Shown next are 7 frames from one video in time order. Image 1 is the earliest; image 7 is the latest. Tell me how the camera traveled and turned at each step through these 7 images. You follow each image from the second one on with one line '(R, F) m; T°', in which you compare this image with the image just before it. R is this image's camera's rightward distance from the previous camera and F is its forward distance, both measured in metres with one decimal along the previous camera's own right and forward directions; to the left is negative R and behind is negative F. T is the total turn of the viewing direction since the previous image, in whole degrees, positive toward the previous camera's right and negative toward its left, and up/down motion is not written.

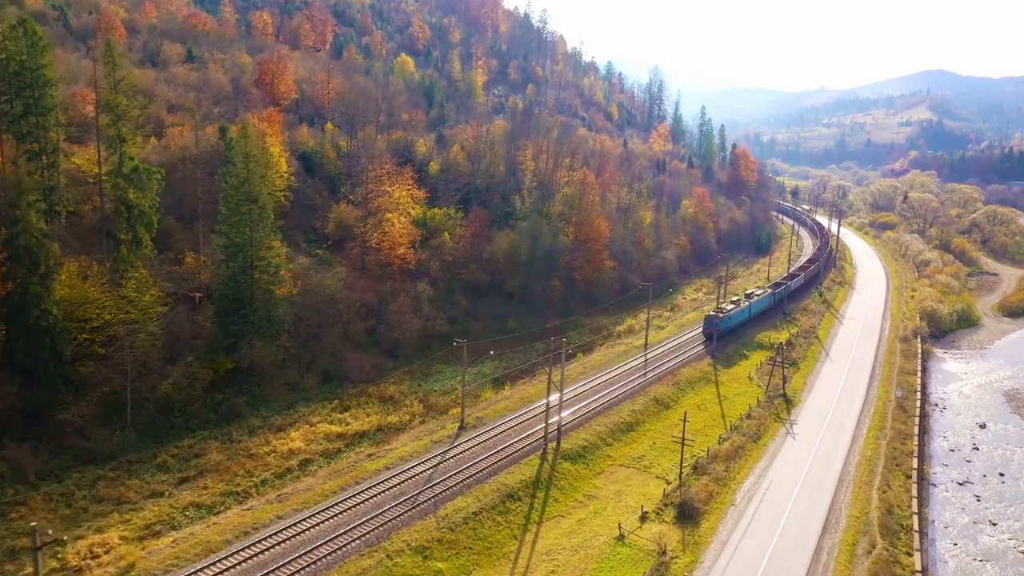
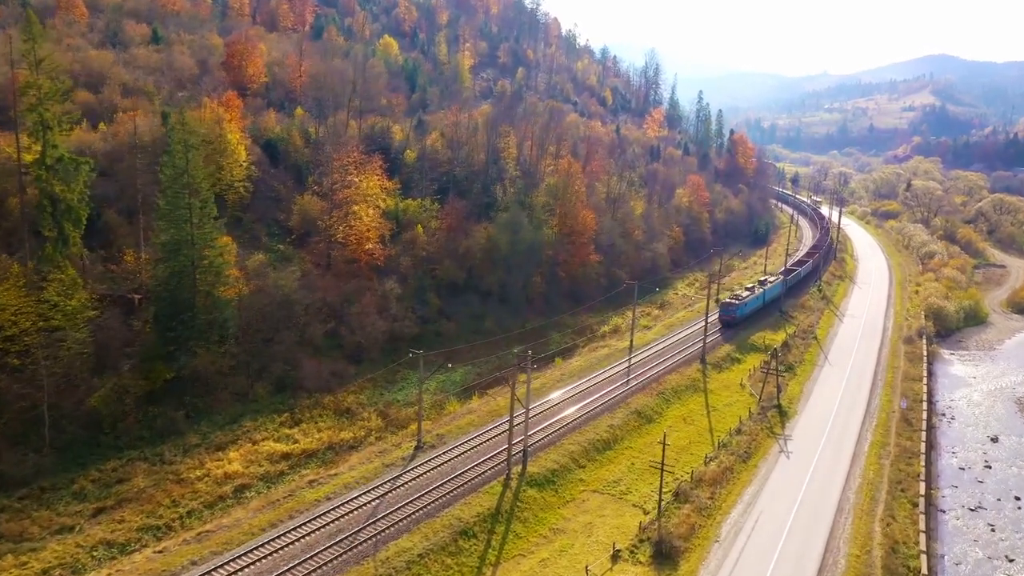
(+2.2, +4.5) m; 0°
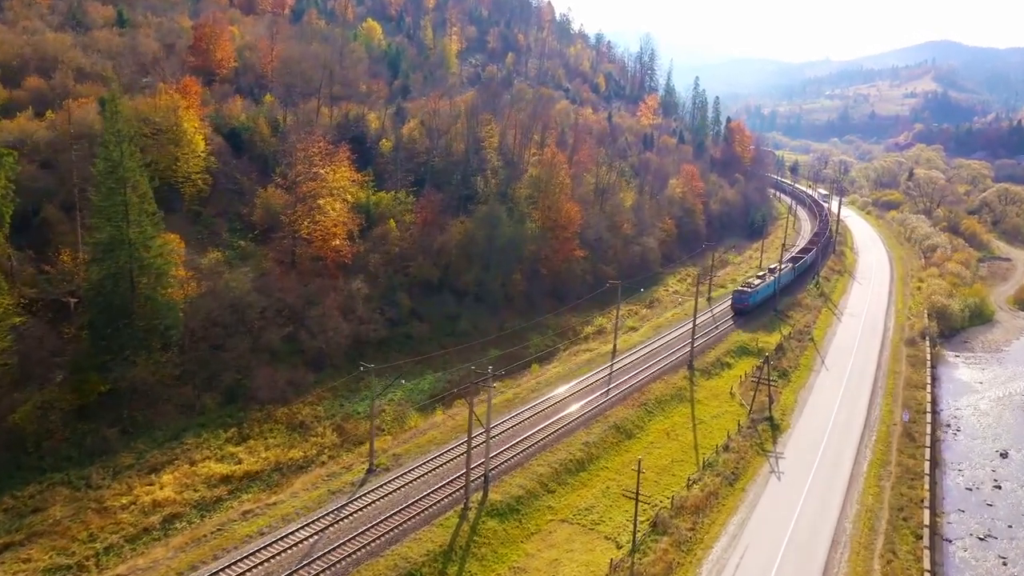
(+2.0, +3.8) m; 0°
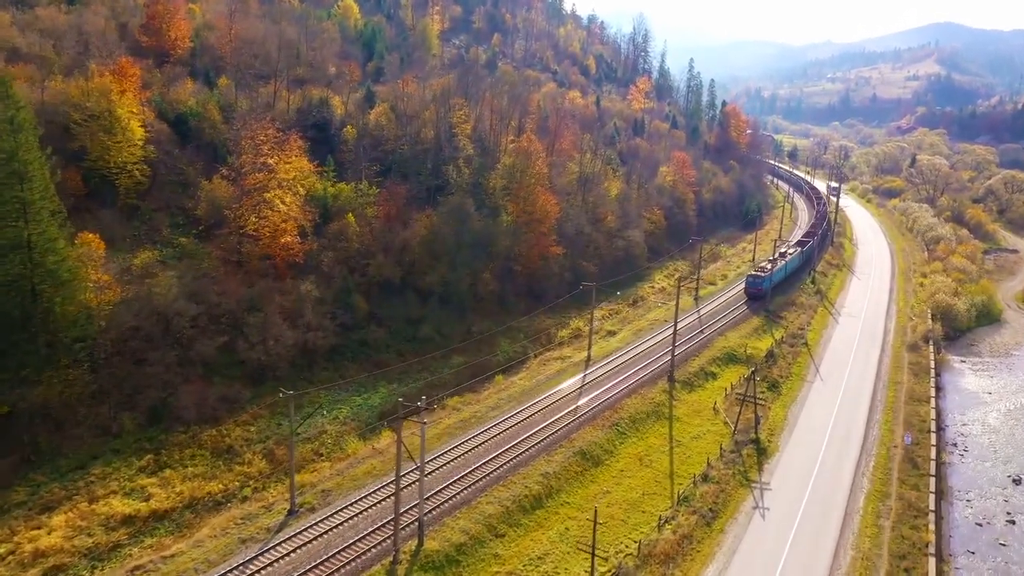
(+2.6, +4.8) m; 0°
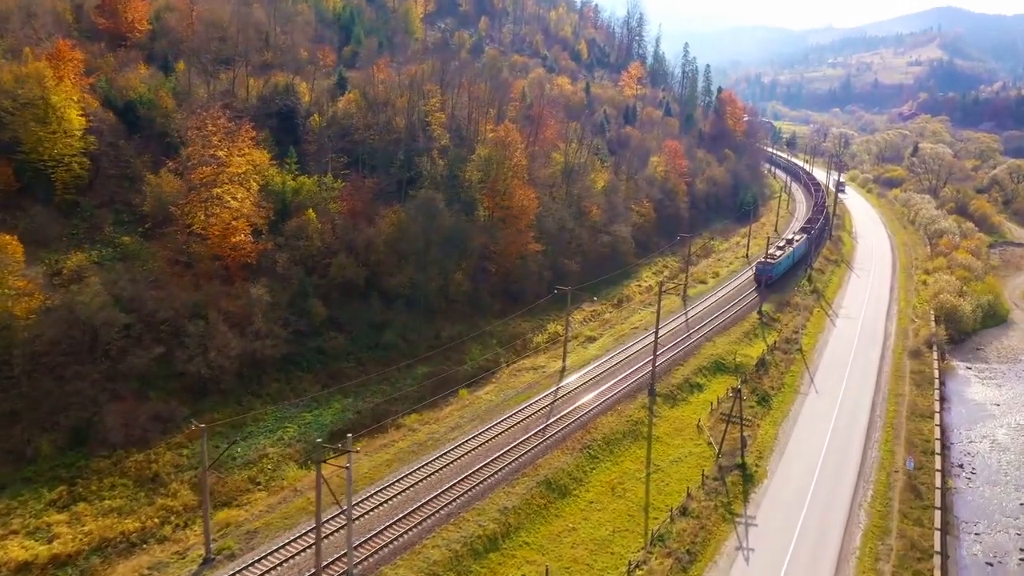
(+2.1, +3.9) m; 0°
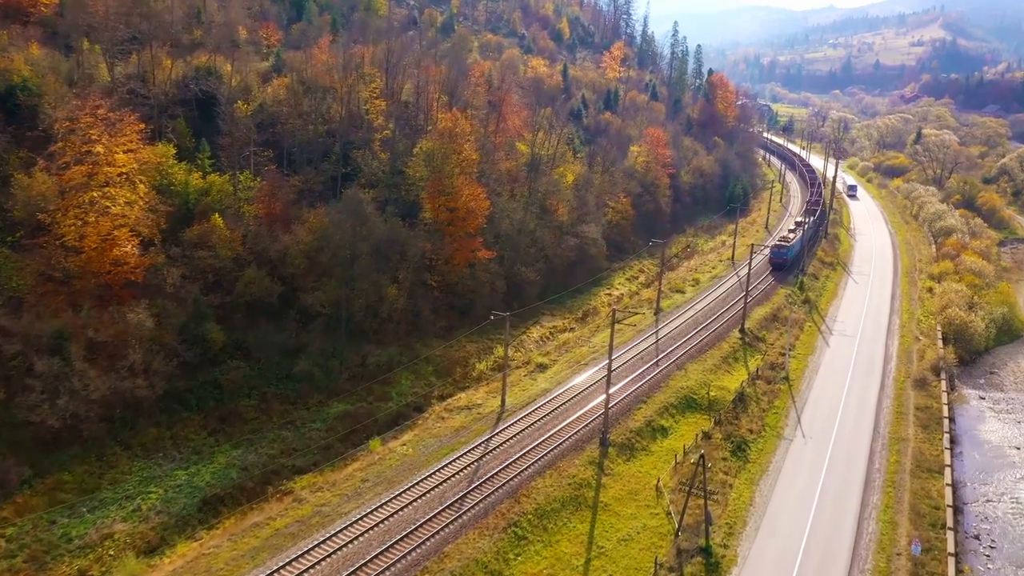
(+4.0, +7.4) m; 0°
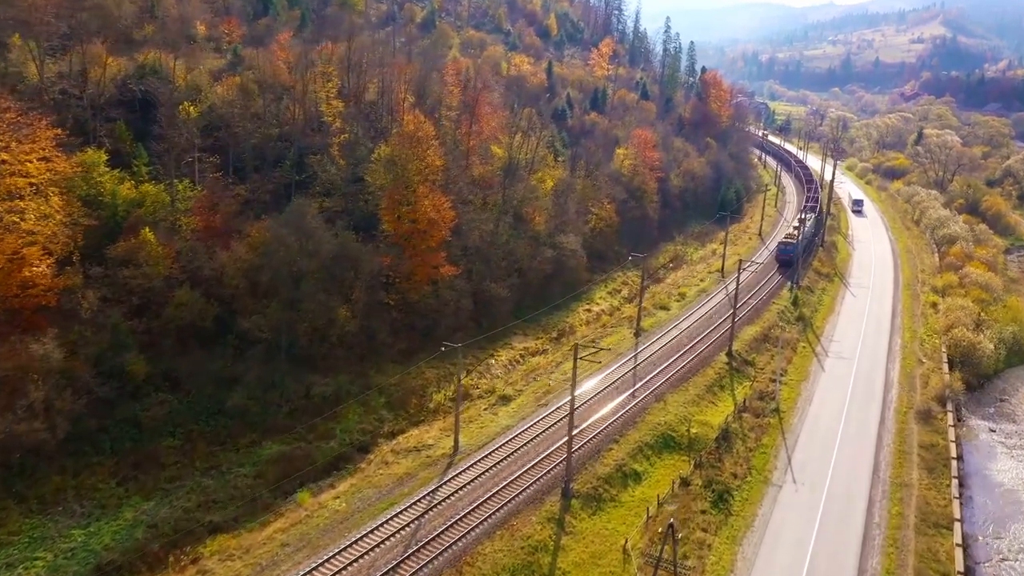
(+2.3, +4.2) m; 0°
